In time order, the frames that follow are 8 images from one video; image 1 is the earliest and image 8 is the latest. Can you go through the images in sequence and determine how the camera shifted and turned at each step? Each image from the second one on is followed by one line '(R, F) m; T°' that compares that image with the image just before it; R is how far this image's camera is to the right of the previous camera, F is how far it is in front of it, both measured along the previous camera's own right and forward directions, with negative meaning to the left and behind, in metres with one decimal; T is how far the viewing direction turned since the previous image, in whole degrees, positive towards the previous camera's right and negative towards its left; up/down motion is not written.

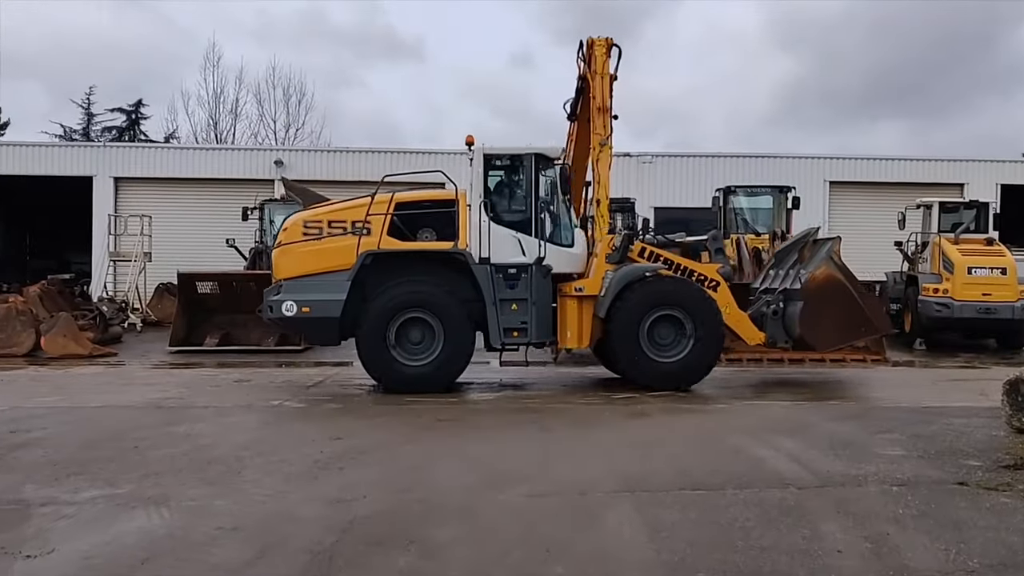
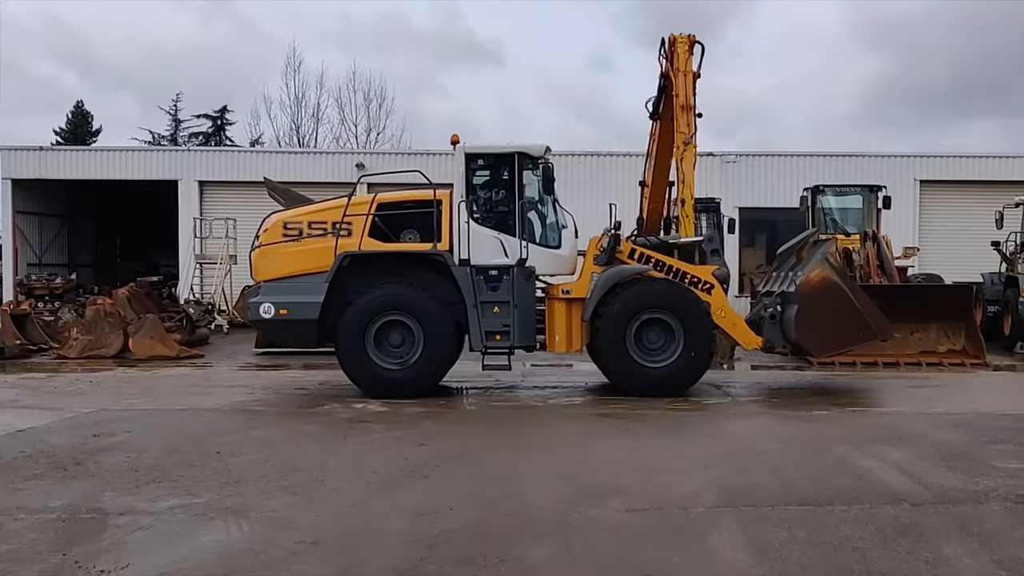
(-0.1, +0.3) m; -4°
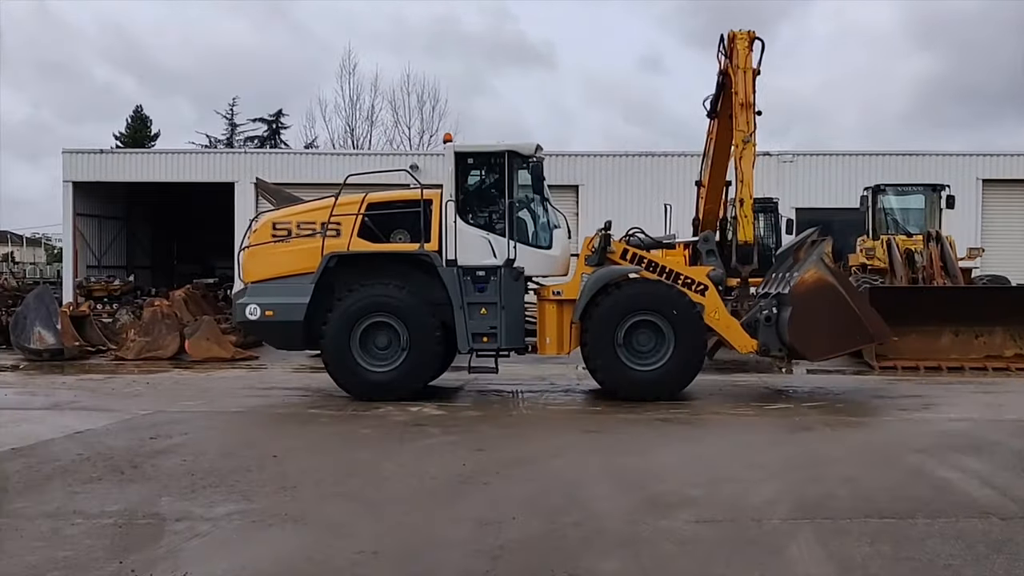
(-0.1, +0.2) m; -3°
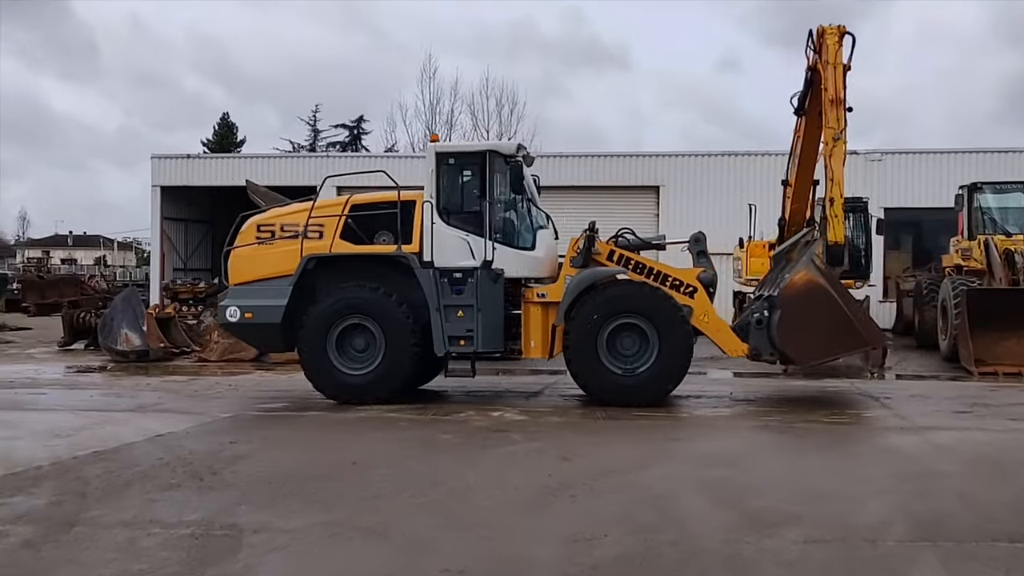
(-0.1, +0.3) m; -4°
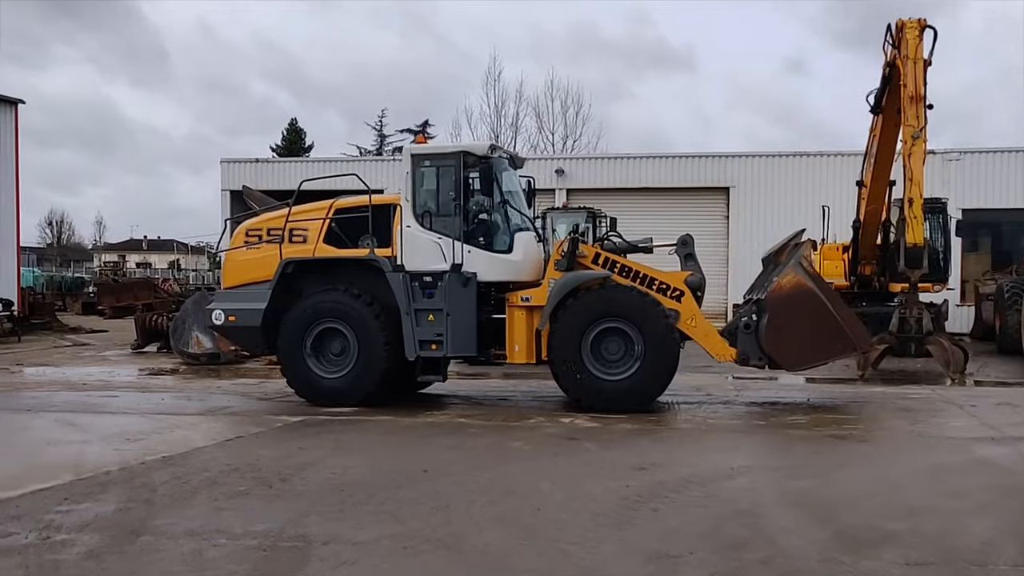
(-0.1, +0.2) m; -3°
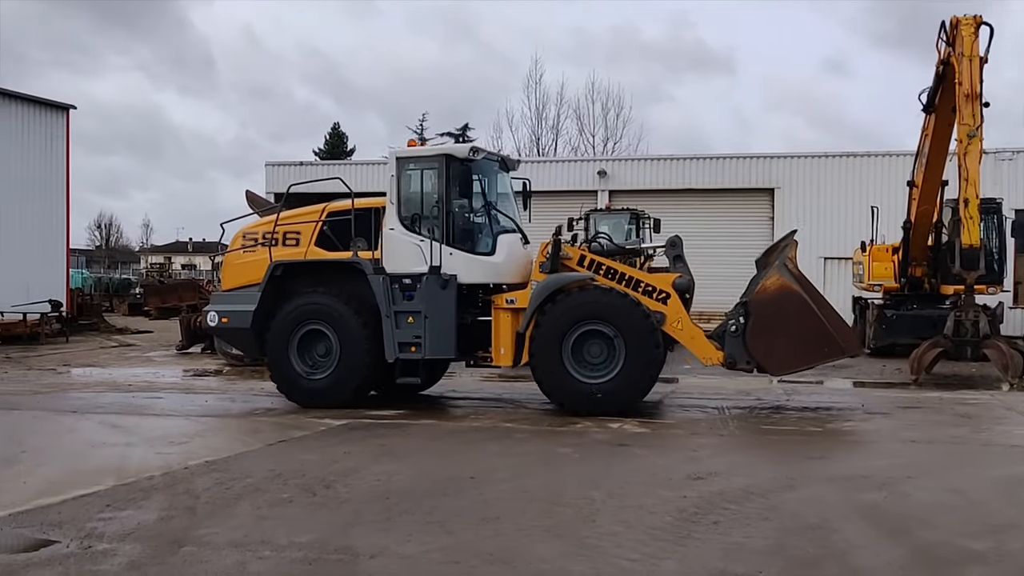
(-0.1, +0.2) m; -2°
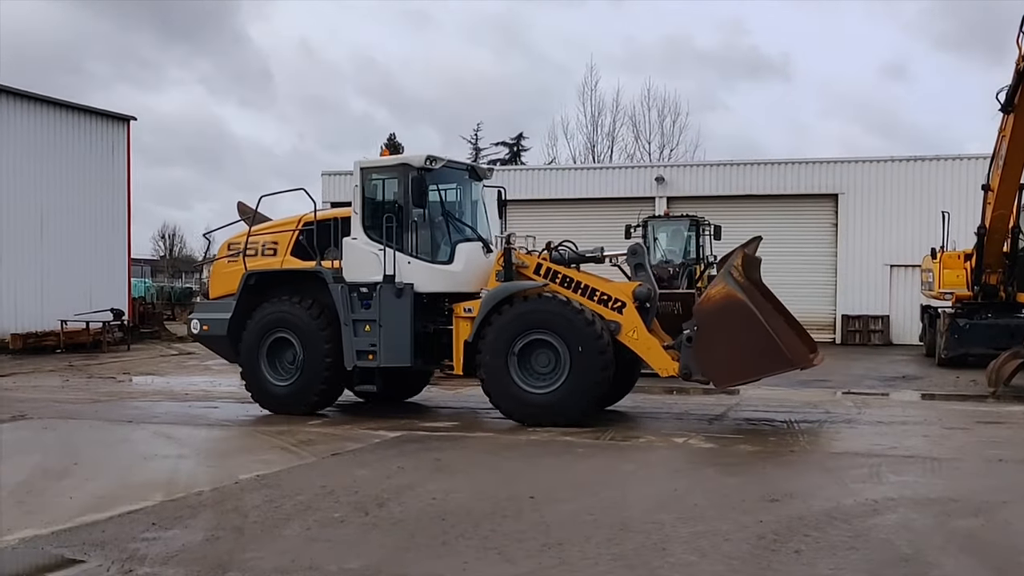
(0.0, +0.4) m; -3°
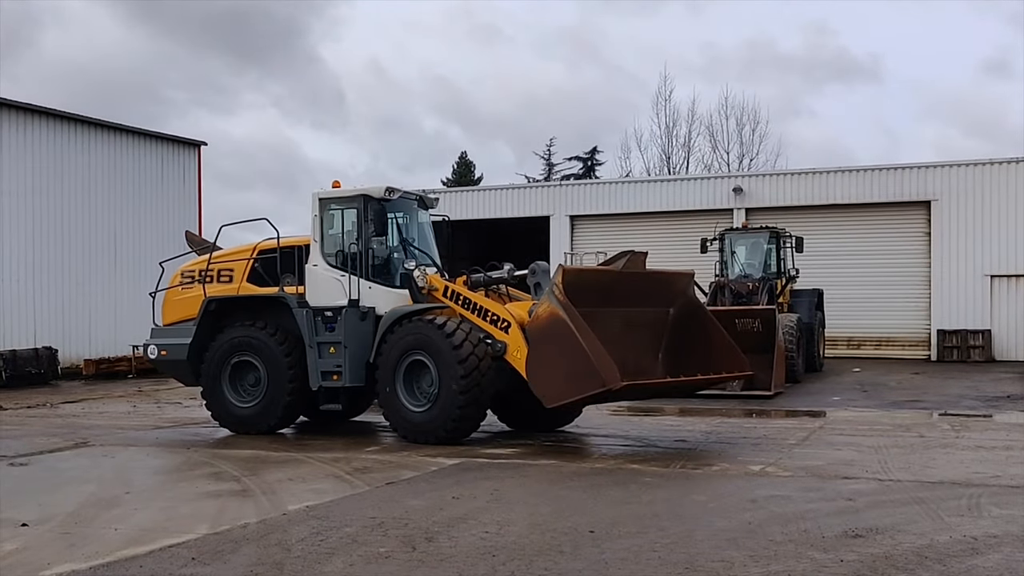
(+0.2, +0.4) m; -4°
